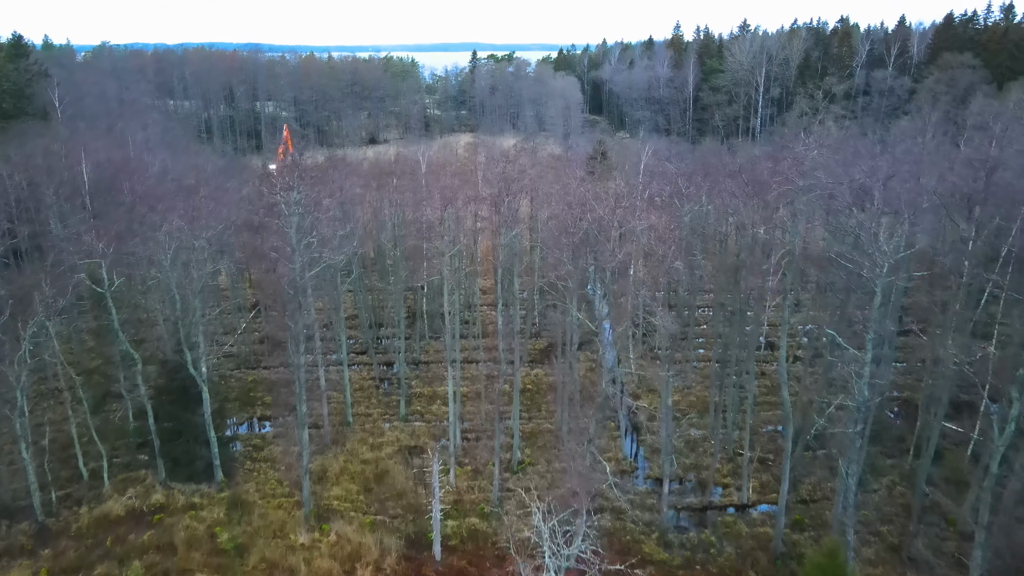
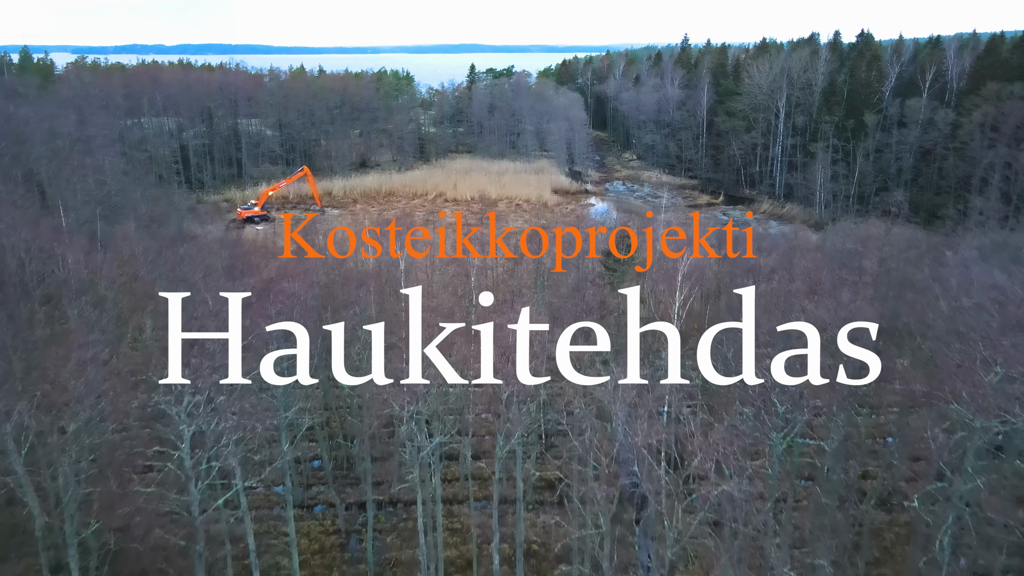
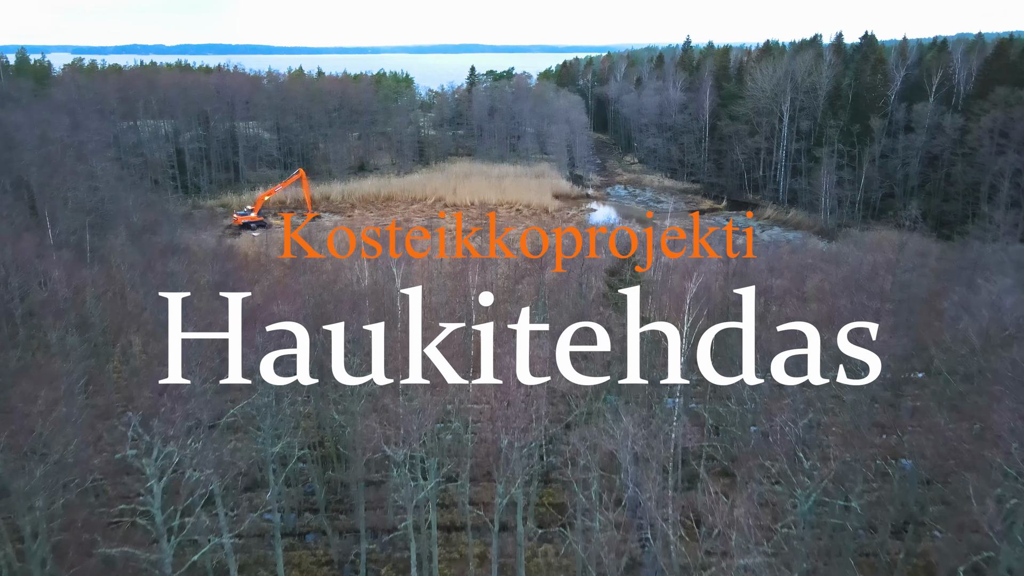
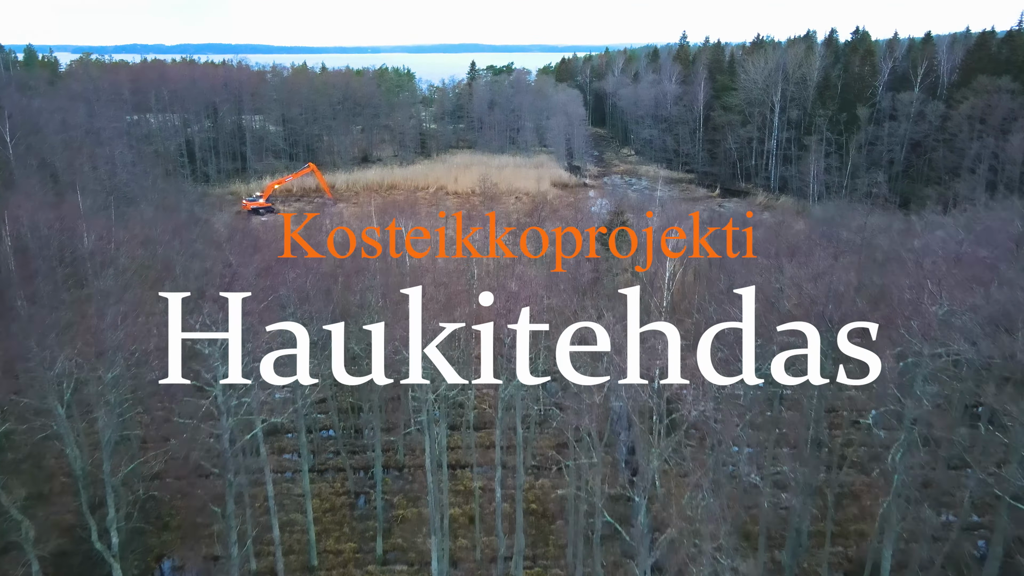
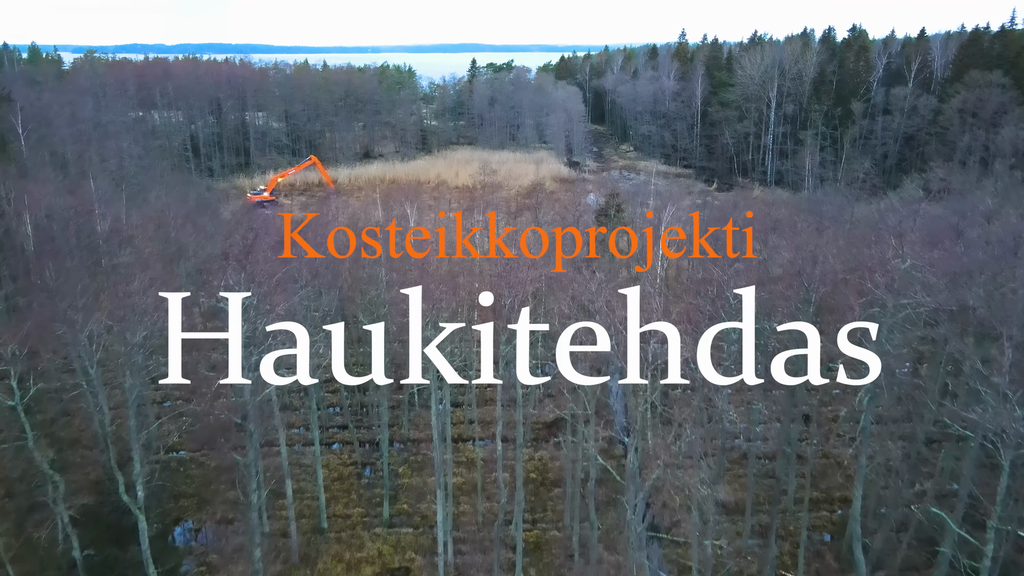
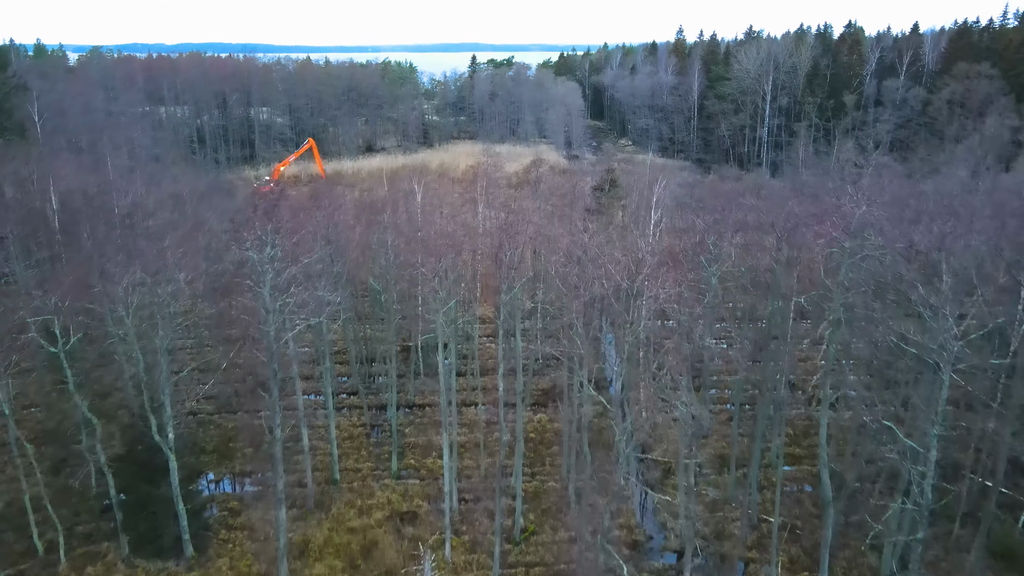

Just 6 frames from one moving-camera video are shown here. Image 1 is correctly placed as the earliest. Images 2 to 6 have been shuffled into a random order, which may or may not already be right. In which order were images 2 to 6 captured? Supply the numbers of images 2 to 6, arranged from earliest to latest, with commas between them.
6, 5, 4, 2, 3
